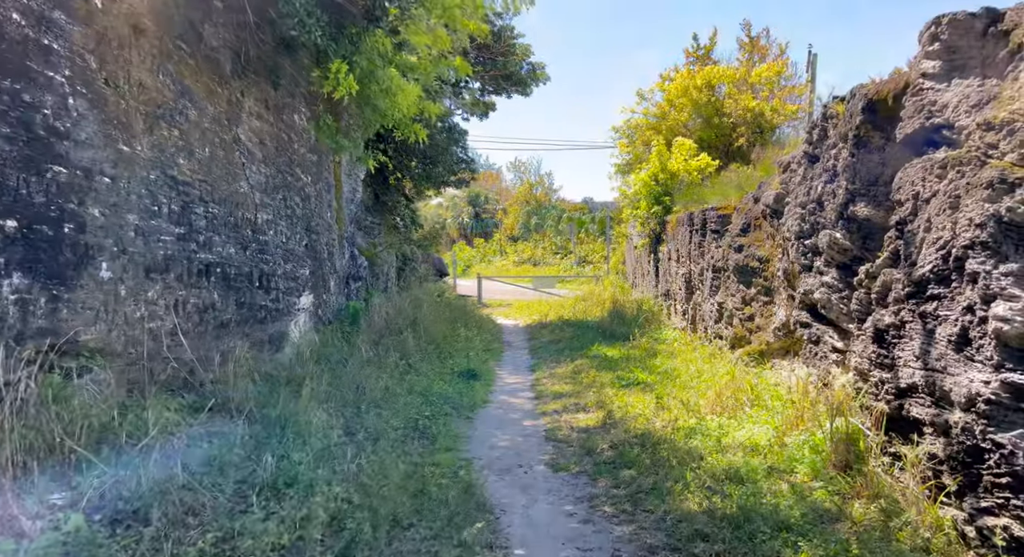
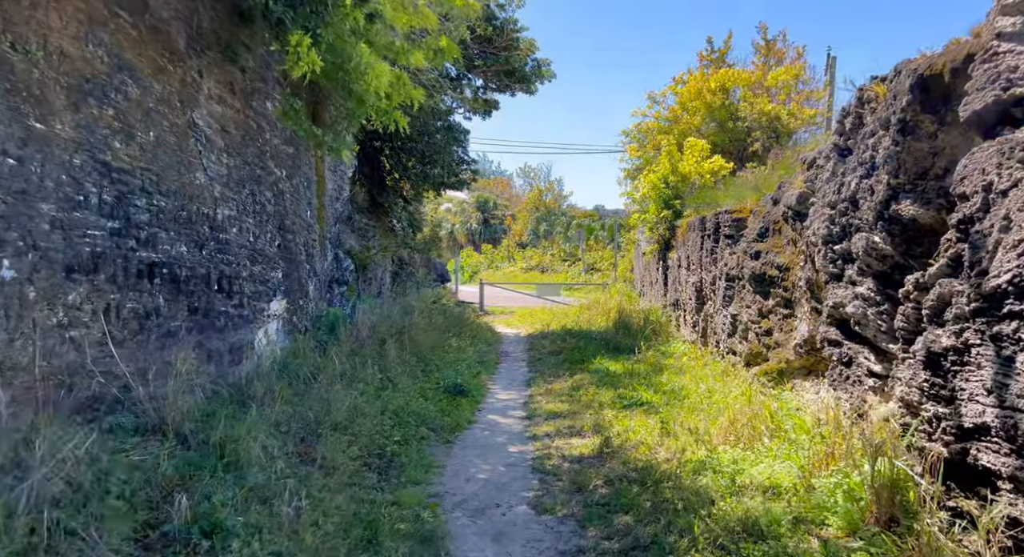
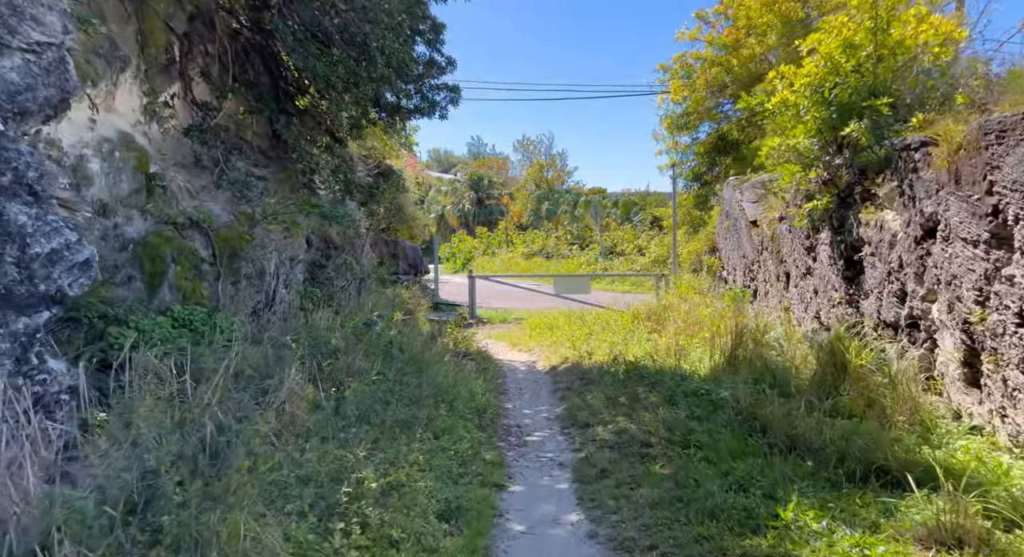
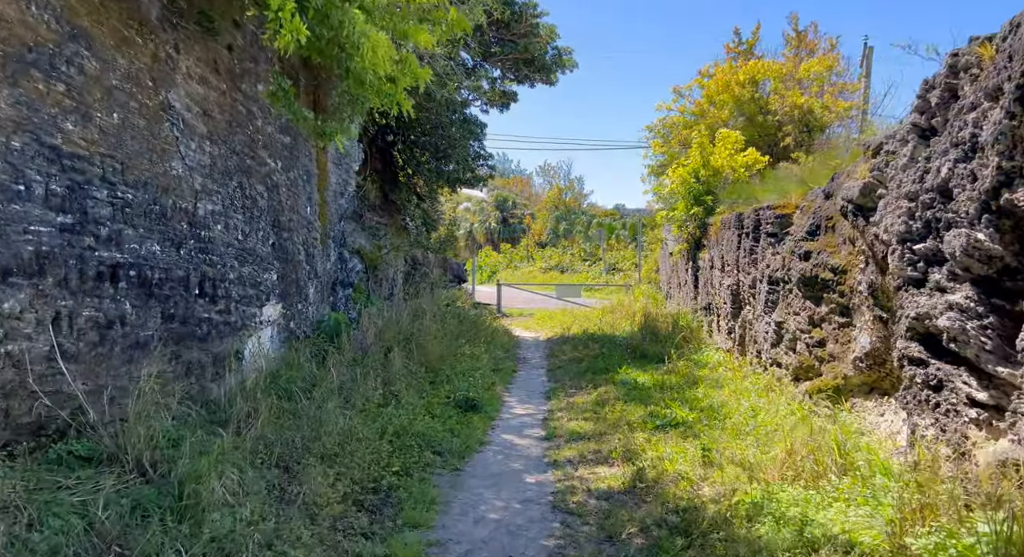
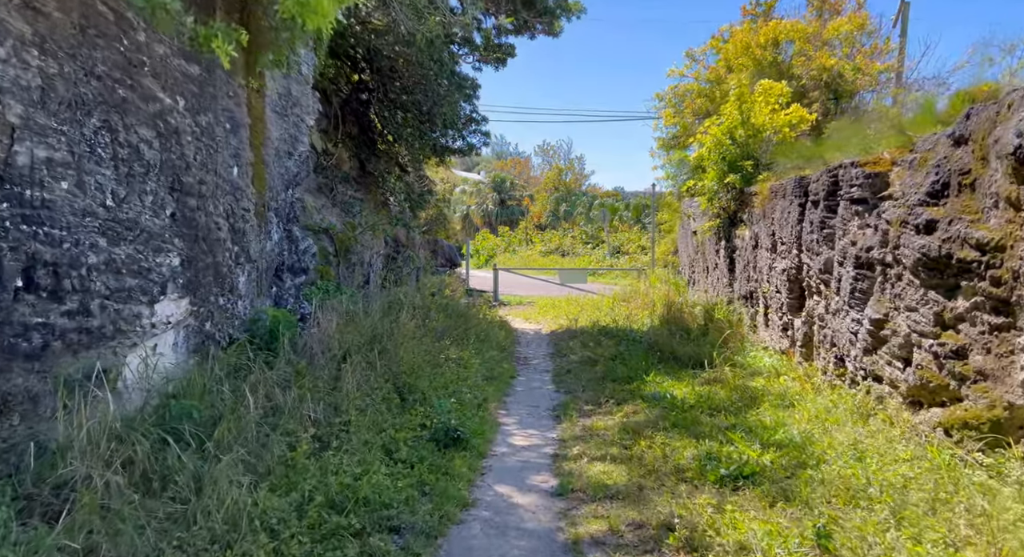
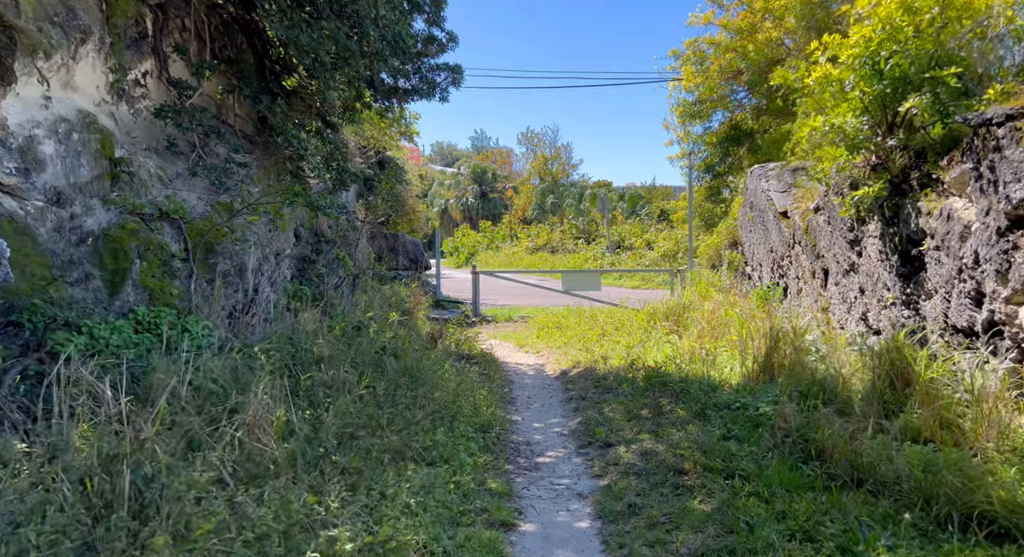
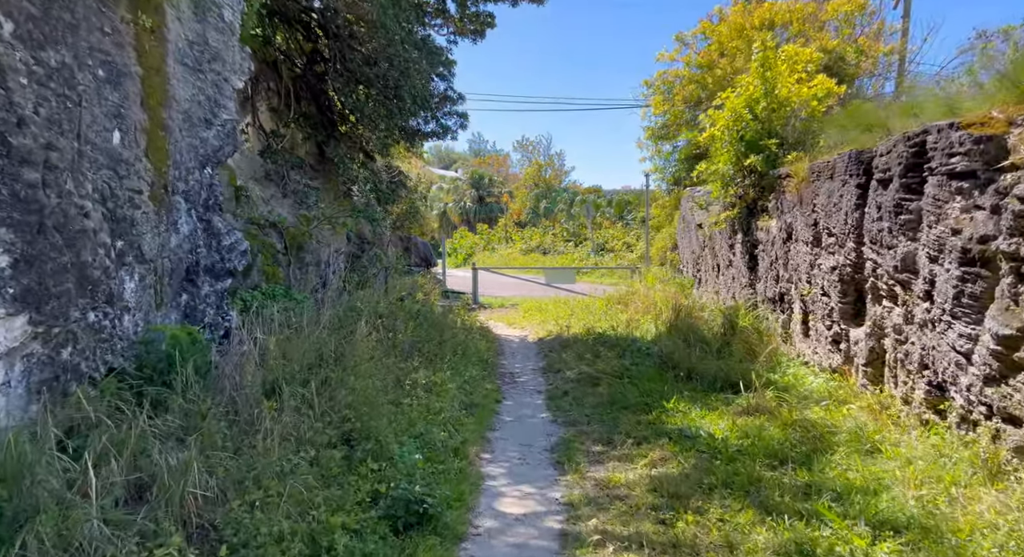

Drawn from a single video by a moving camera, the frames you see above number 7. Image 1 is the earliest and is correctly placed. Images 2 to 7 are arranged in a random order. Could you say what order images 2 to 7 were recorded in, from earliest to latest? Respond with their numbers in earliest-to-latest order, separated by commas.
2, 4, 5, 7, 3, 6
